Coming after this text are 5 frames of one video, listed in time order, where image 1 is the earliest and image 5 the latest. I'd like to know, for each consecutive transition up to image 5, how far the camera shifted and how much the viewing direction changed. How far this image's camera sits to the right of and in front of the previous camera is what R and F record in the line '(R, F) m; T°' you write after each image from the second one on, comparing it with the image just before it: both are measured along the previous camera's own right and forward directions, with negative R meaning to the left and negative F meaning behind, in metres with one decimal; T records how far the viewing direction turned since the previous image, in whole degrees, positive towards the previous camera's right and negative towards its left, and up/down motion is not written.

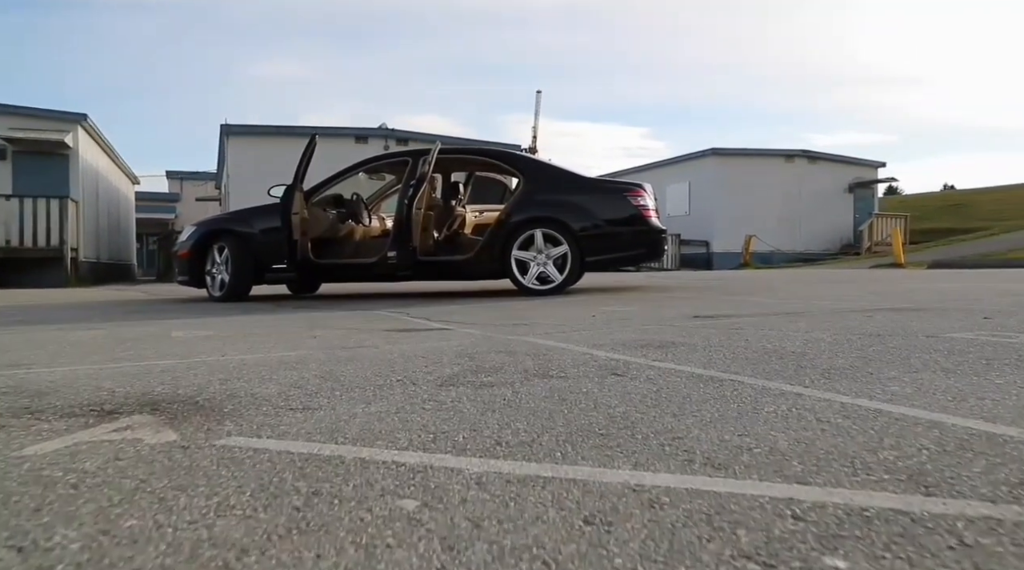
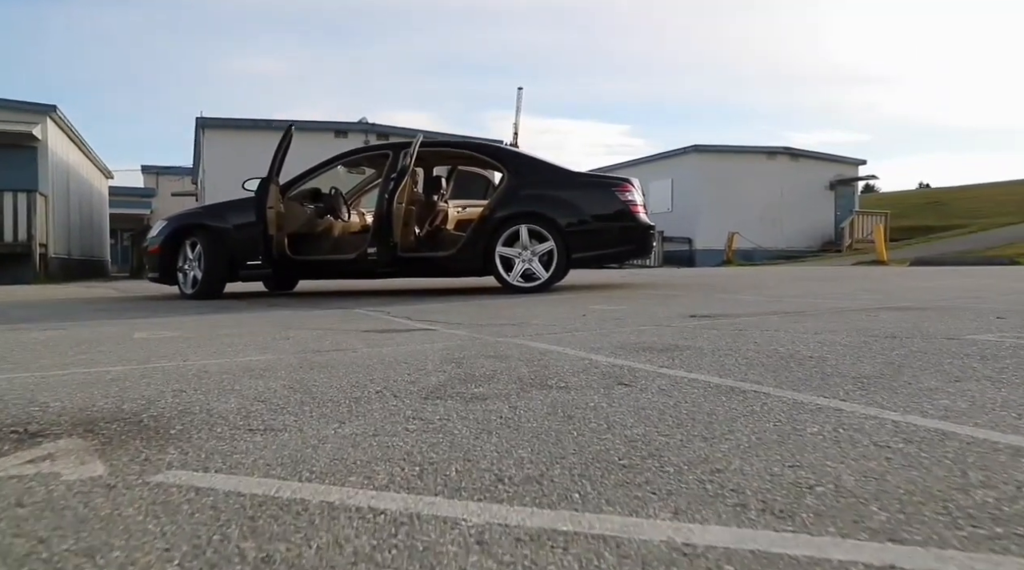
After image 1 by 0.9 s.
(0.0, +0.3) m; +1°
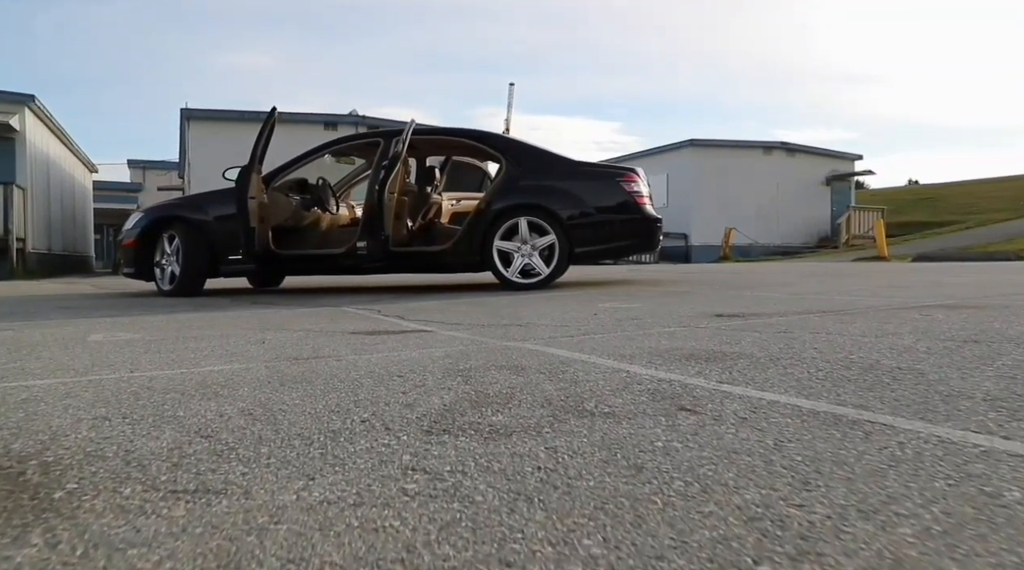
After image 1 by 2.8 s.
(-0.1, +0.6) m; +1°
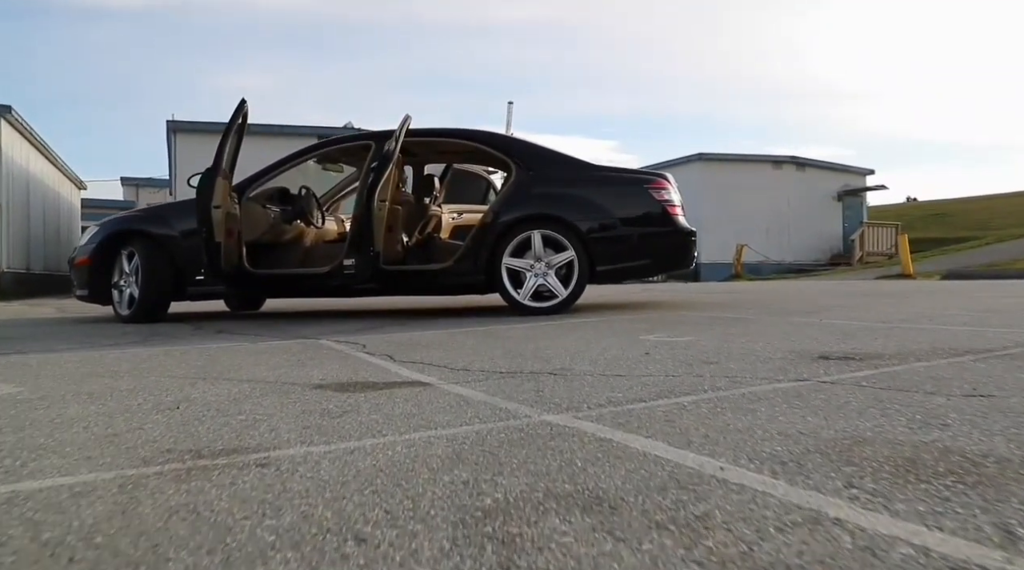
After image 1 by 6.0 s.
(-0.1, +1.4) m; 0°
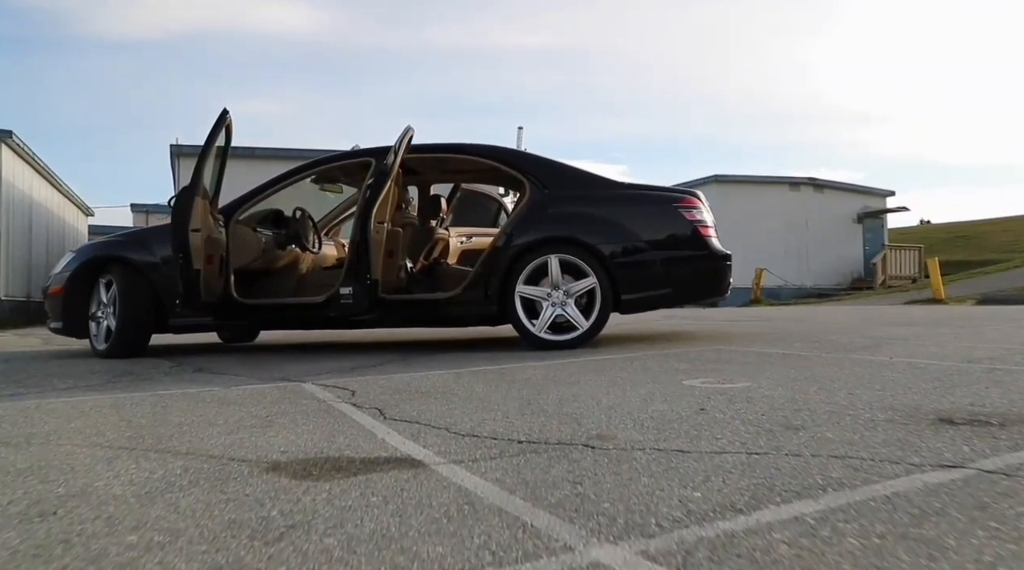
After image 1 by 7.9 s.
(0.0, +0.9) m; -1°
